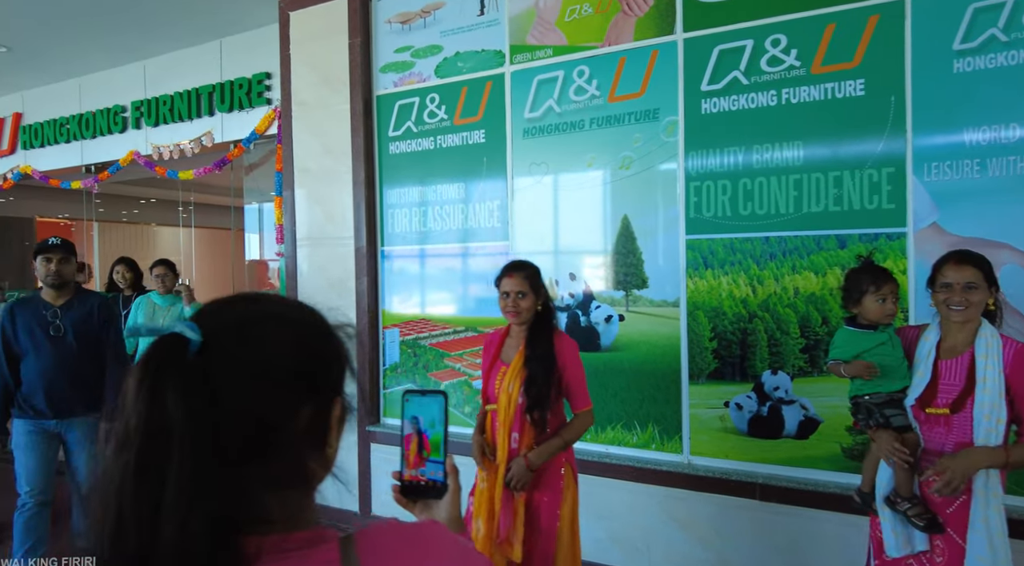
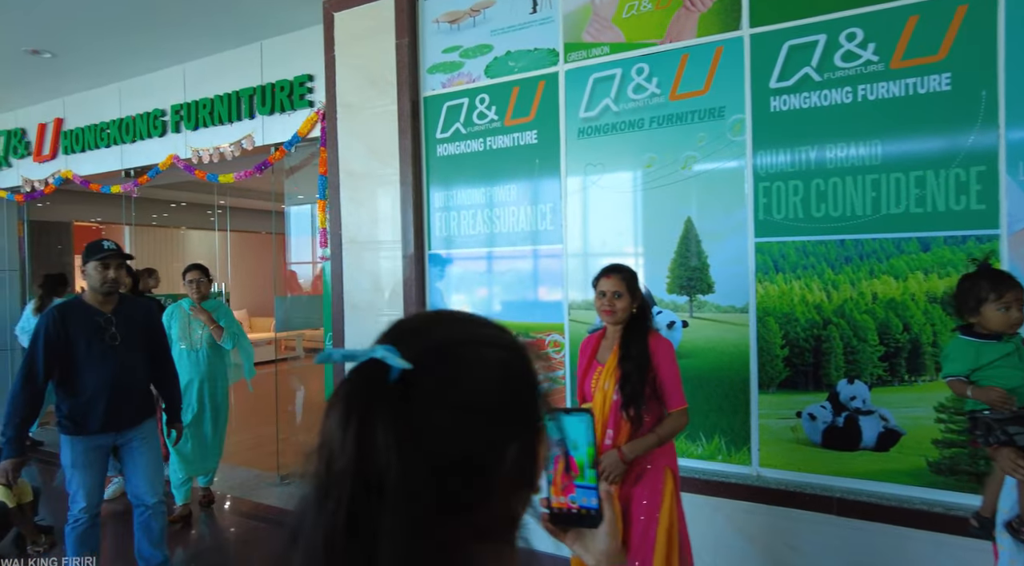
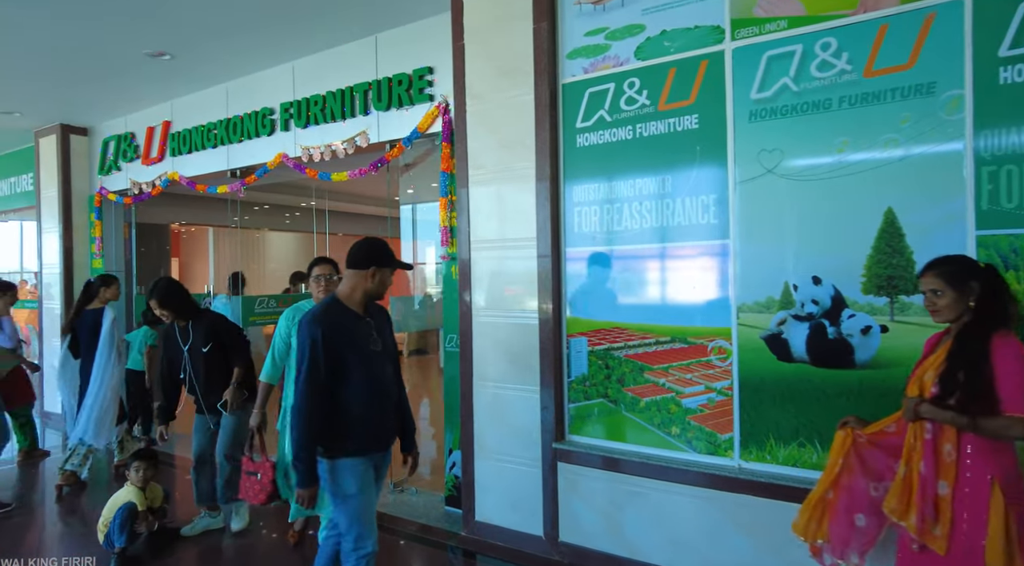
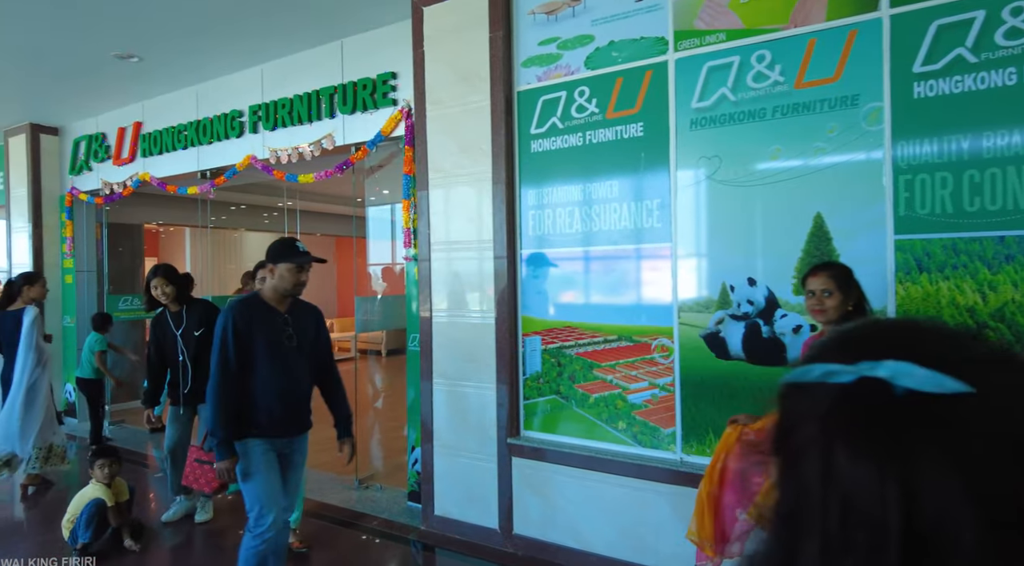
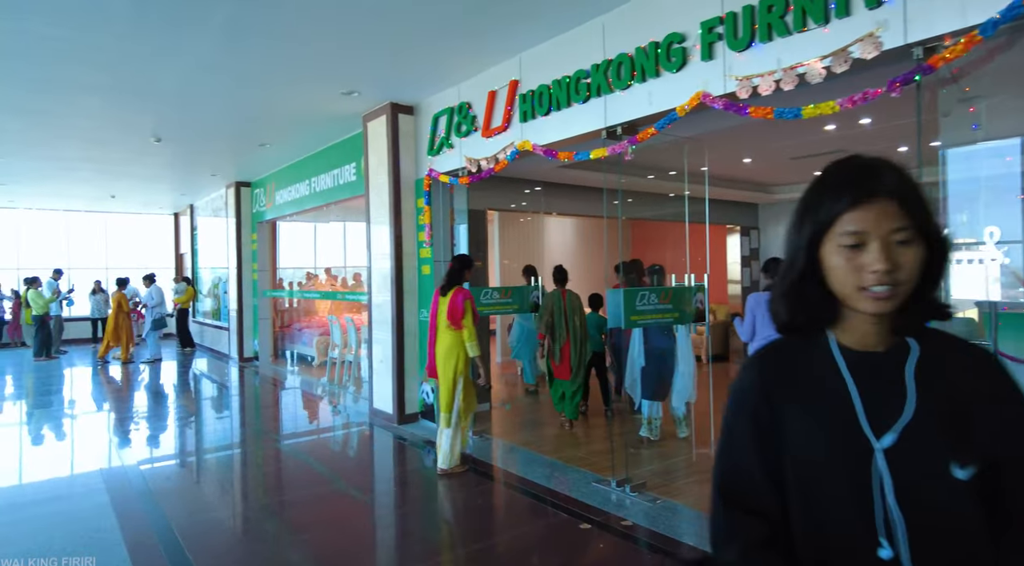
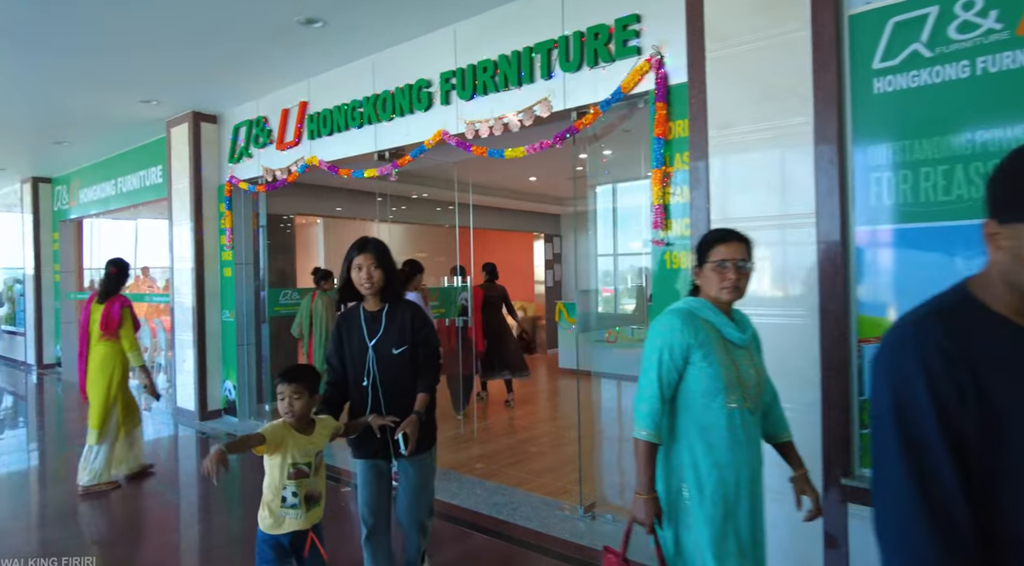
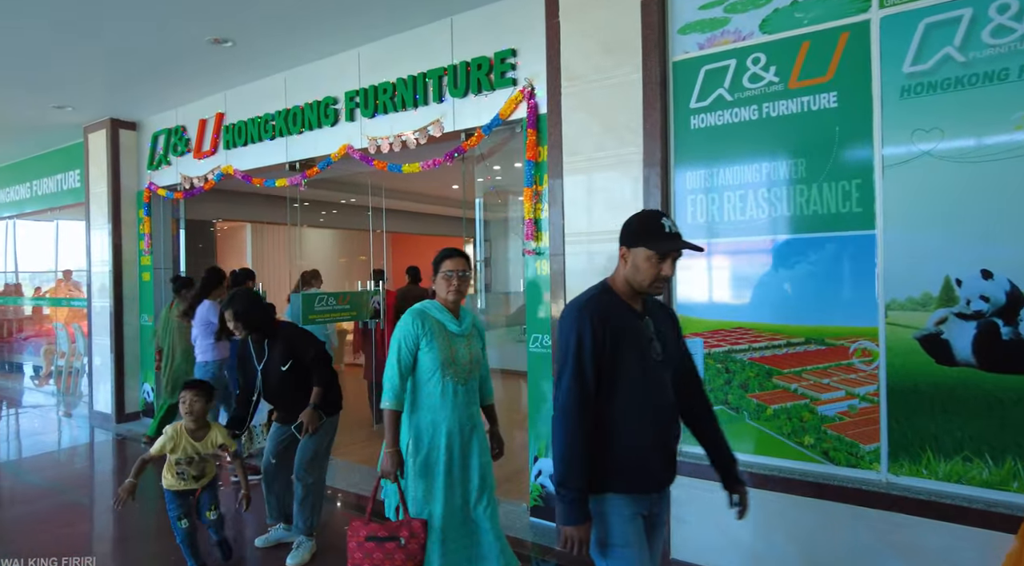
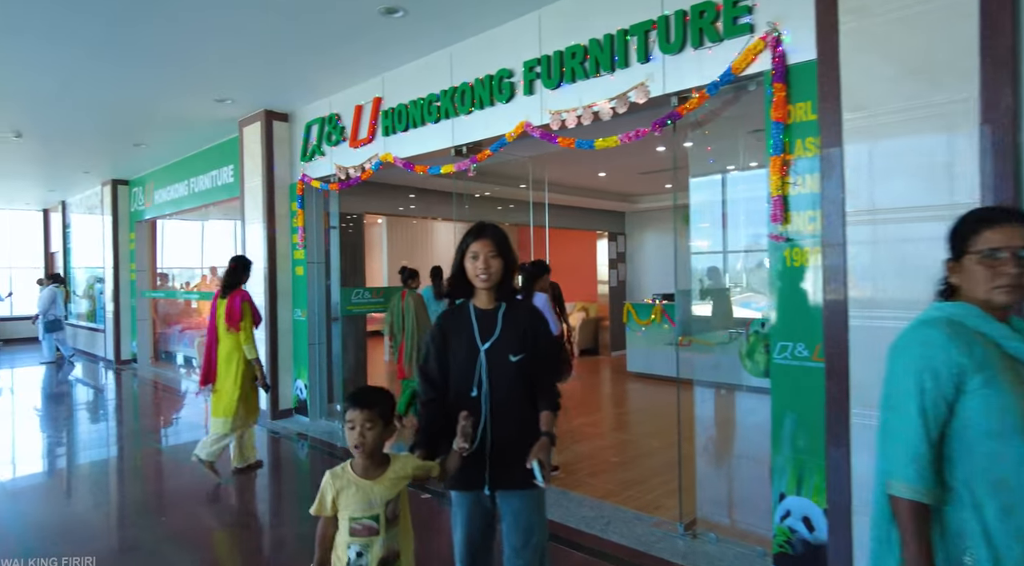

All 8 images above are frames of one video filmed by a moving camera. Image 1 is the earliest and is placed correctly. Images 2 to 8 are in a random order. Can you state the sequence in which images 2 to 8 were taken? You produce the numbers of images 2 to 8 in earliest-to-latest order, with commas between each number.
2, 4, 3, 7, 6, 8, 5
